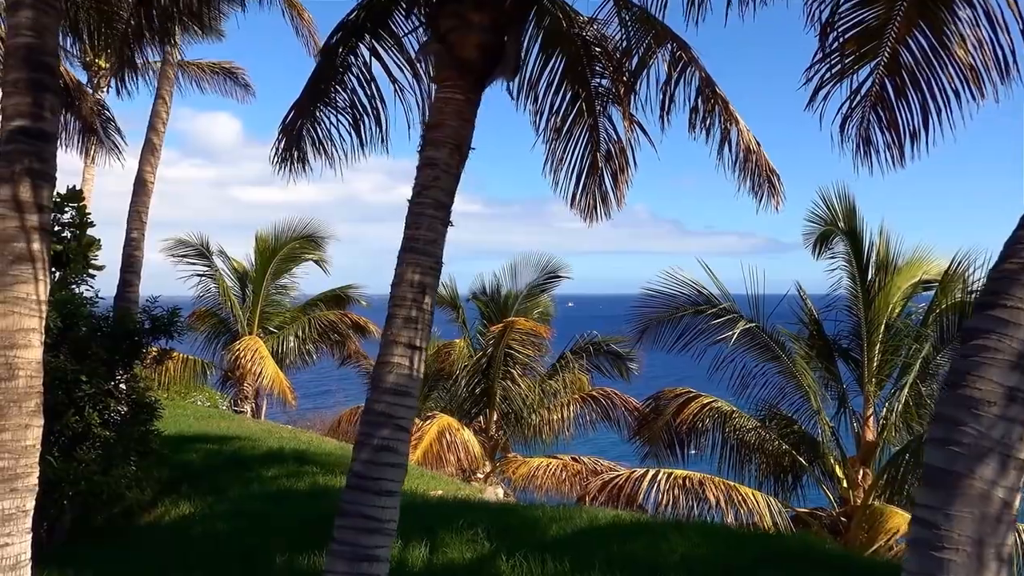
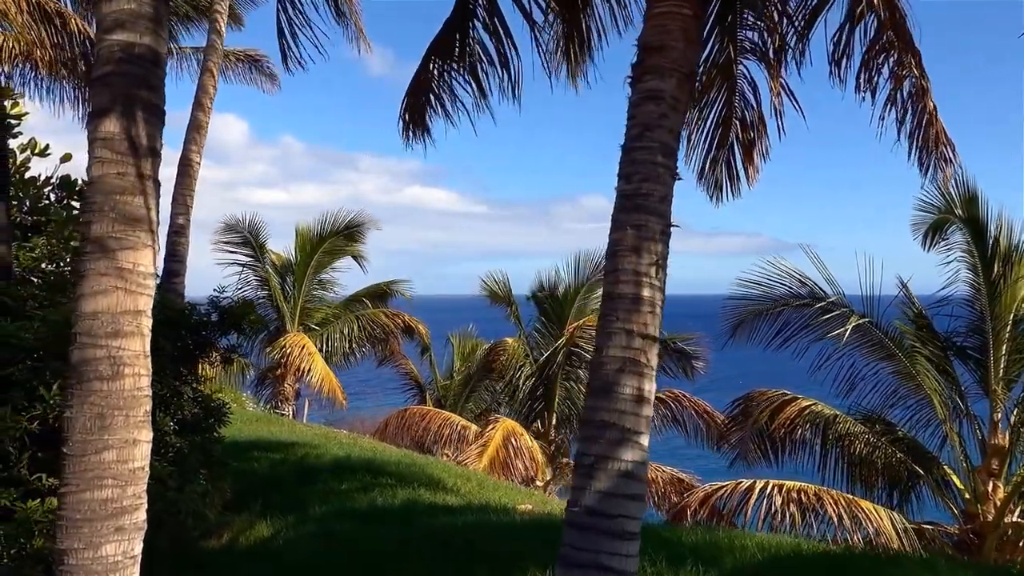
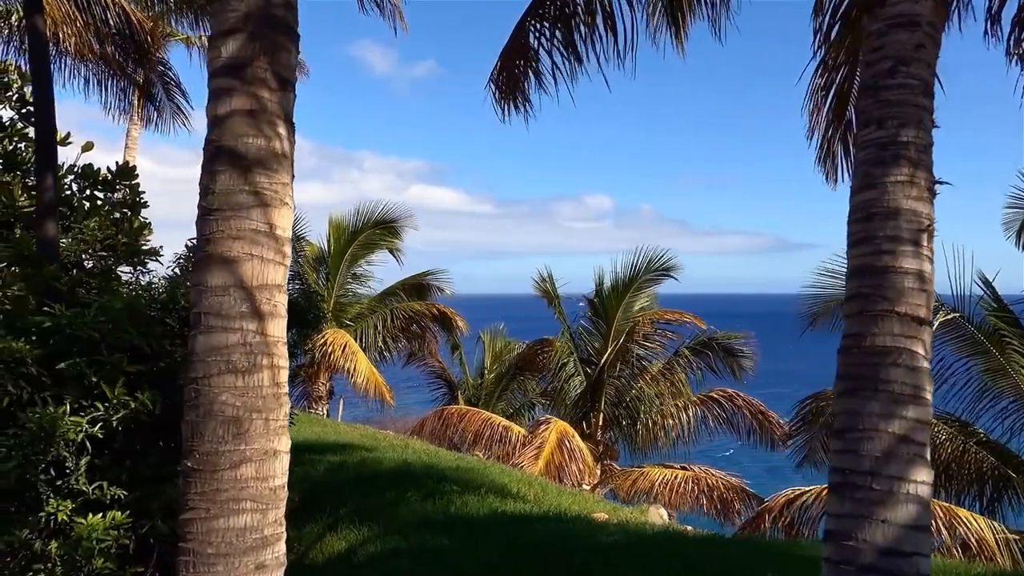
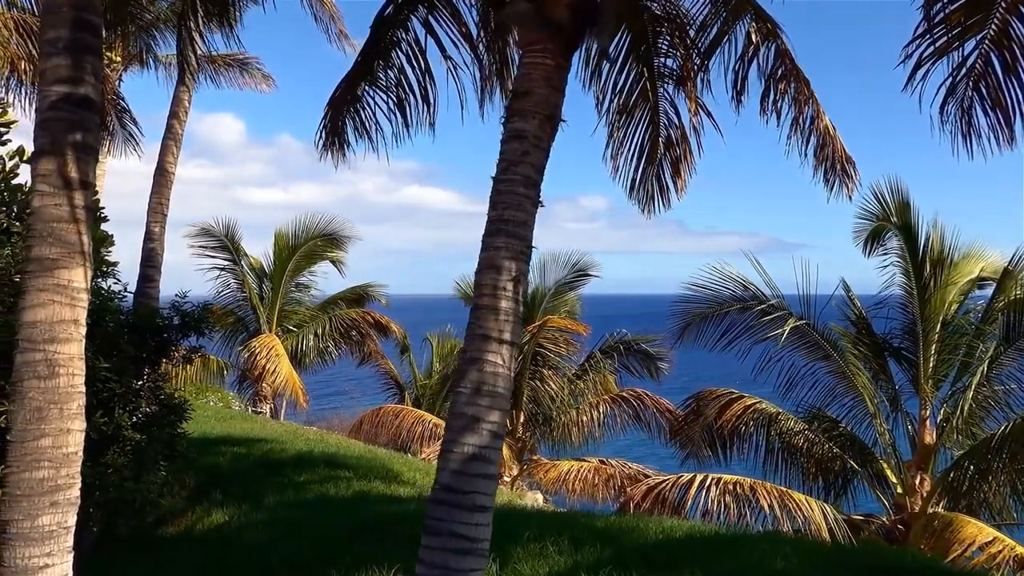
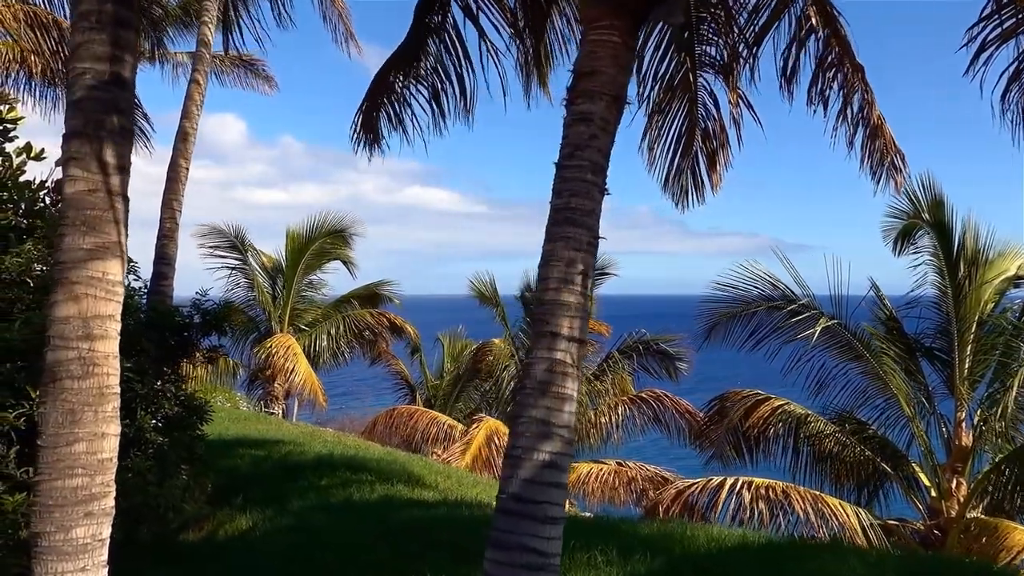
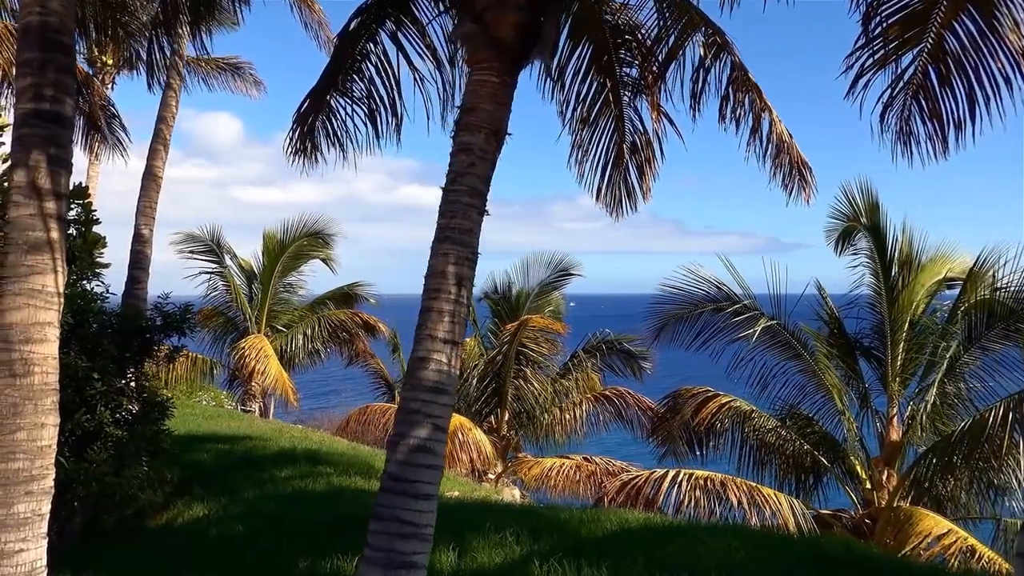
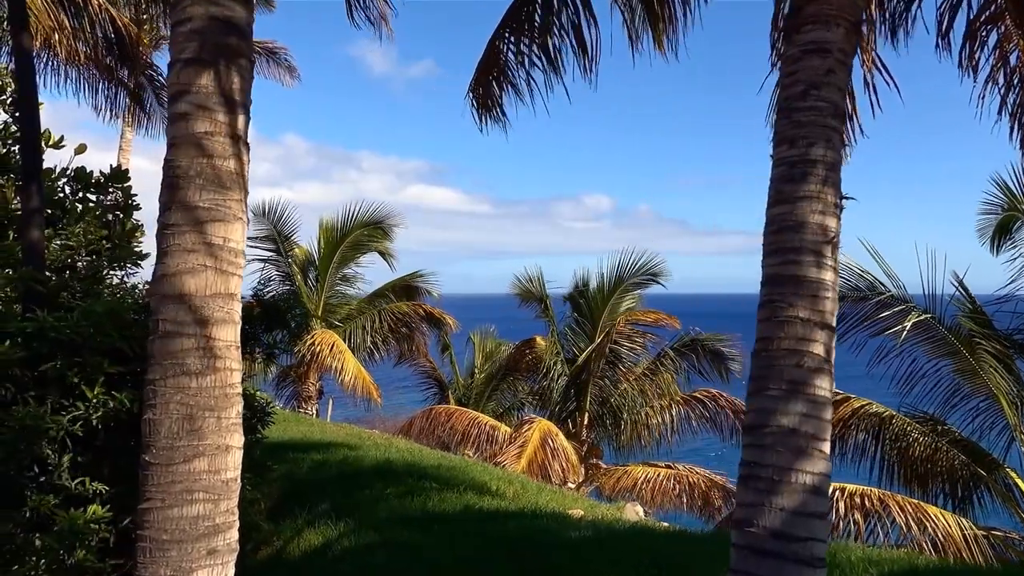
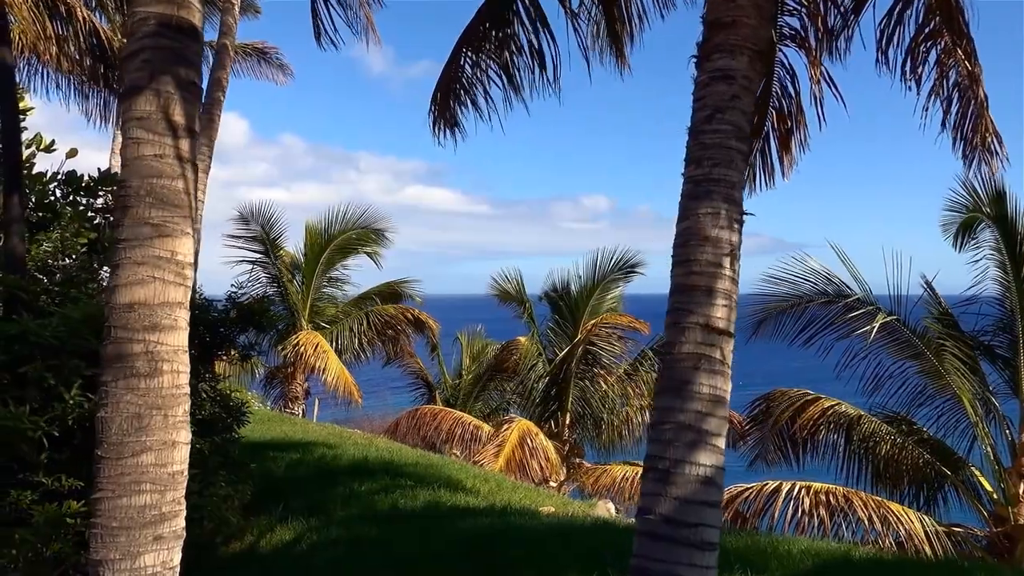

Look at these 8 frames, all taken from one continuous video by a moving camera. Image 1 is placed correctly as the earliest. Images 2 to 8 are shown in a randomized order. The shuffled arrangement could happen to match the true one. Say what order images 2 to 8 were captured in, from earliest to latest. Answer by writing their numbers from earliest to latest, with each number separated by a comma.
6, 4, 5, 2, 8, 7, 3
